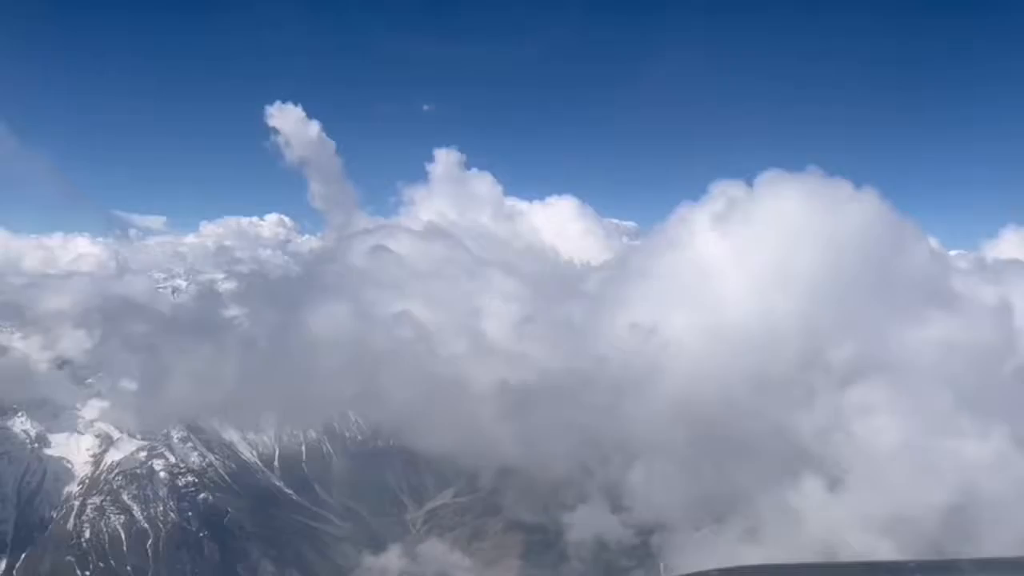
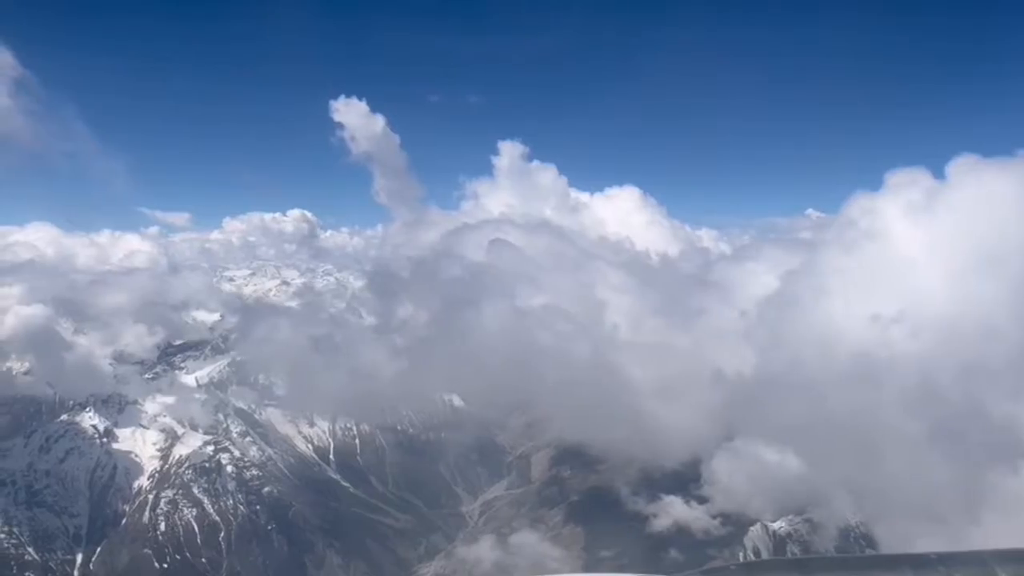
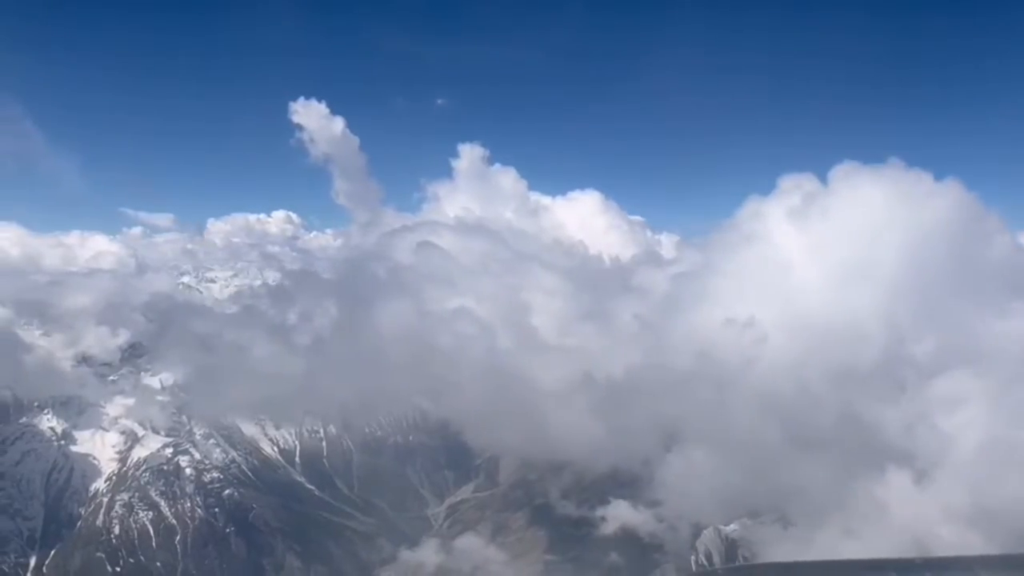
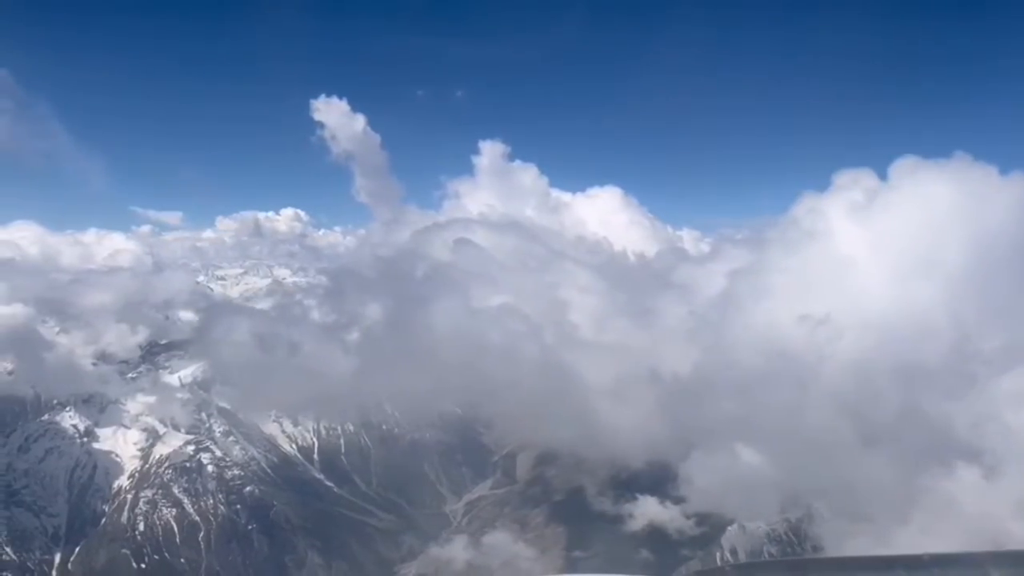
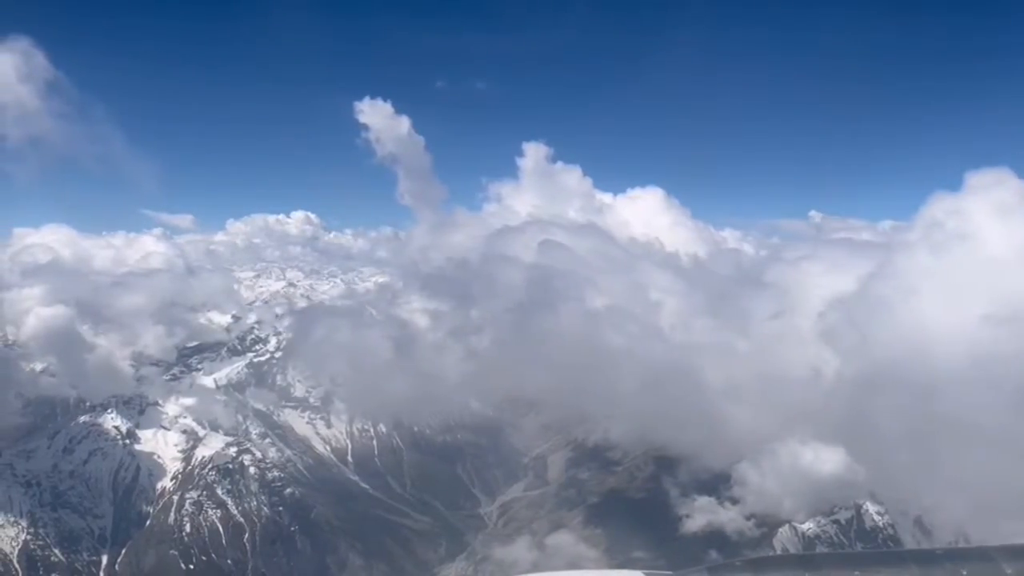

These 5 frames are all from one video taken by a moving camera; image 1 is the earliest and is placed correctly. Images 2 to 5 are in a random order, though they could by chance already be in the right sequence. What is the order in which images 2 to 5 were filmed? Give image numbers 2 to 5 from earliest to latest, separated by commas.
3, 4, 2, 5
